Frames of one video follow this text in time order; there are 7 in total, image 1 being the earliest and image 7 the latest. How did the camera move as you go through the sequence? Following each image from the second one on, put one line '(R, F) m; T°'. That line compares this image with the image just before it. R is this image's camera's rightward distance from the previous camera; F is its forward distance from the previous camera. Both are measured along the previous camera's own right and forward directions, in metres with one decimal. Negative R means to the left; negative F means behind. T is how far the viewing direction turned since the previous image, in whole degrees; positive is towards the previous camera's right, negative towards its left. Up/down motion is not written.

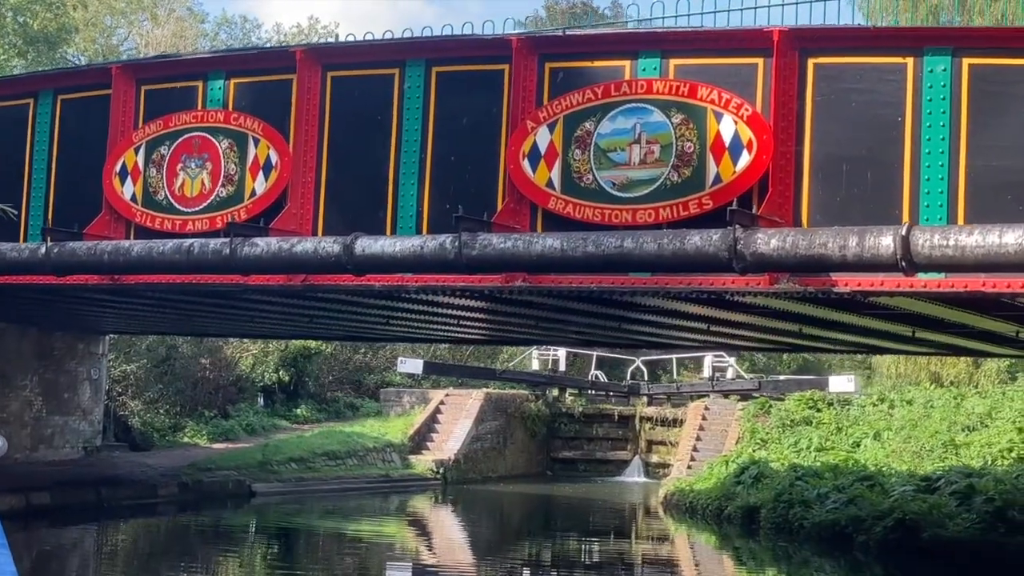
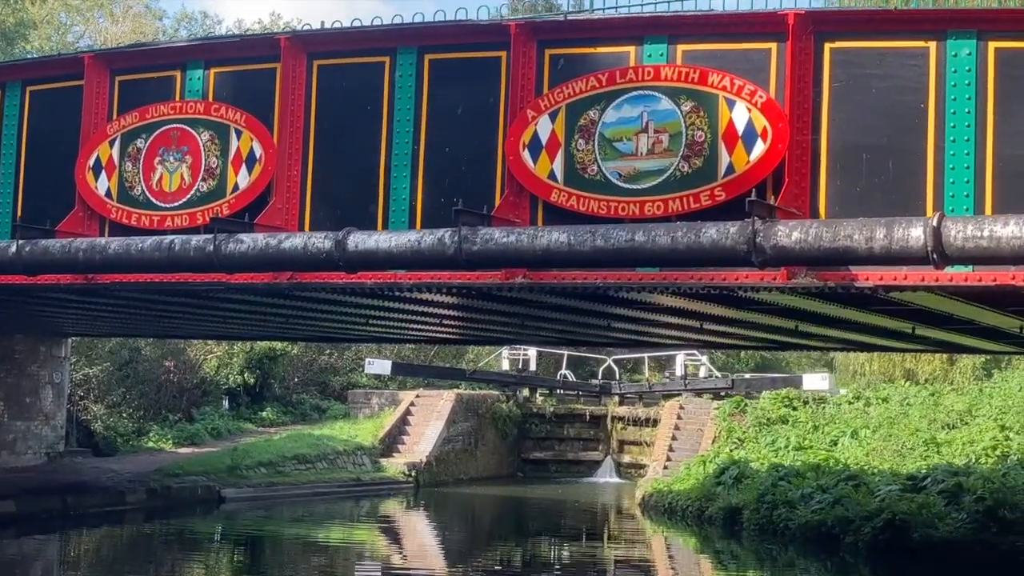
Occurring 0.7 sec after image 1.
(-0.4, +0.4) m; +2°
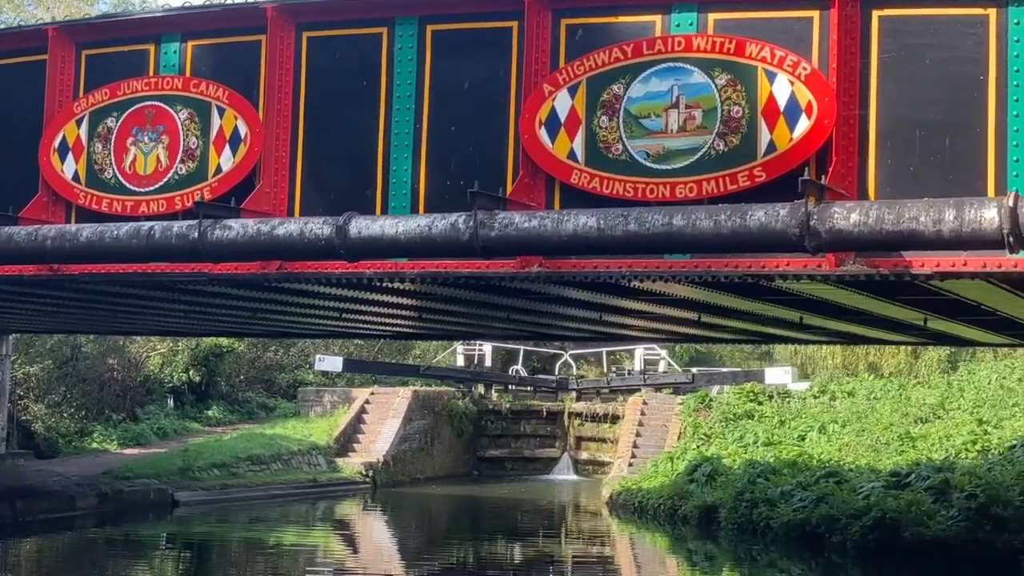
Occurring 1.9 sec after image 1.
(-0.7, +0.7) m; +4°
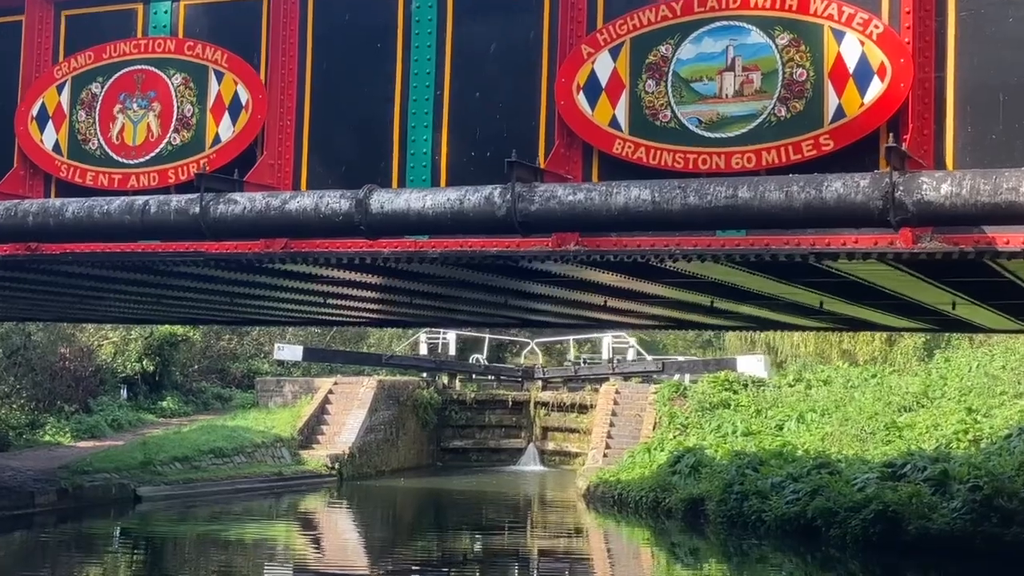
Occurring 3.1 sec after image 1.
(-0.7, +0.8) m; +3°
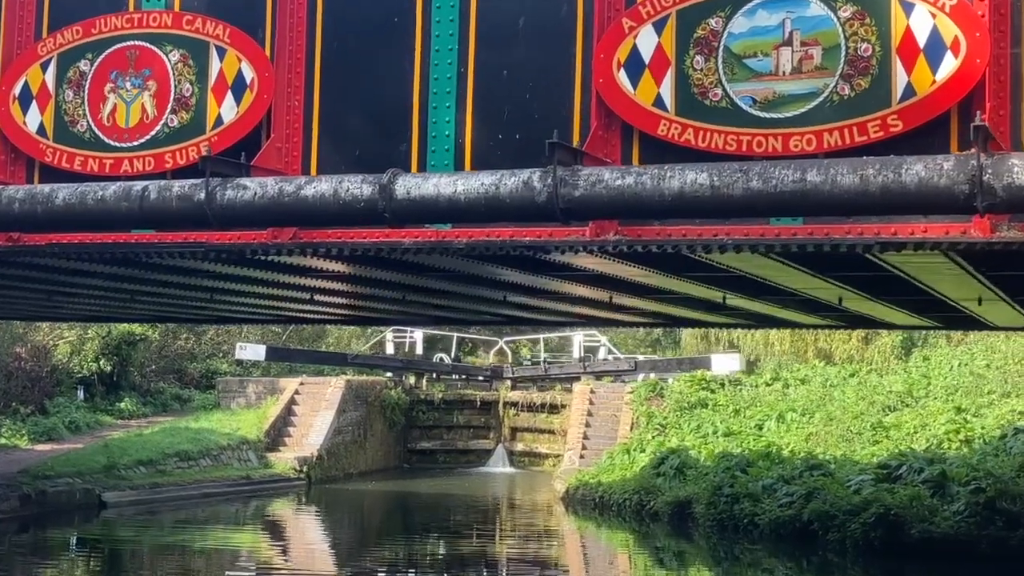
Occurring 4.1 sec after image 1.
(-0.6, +0.7) m; +3°
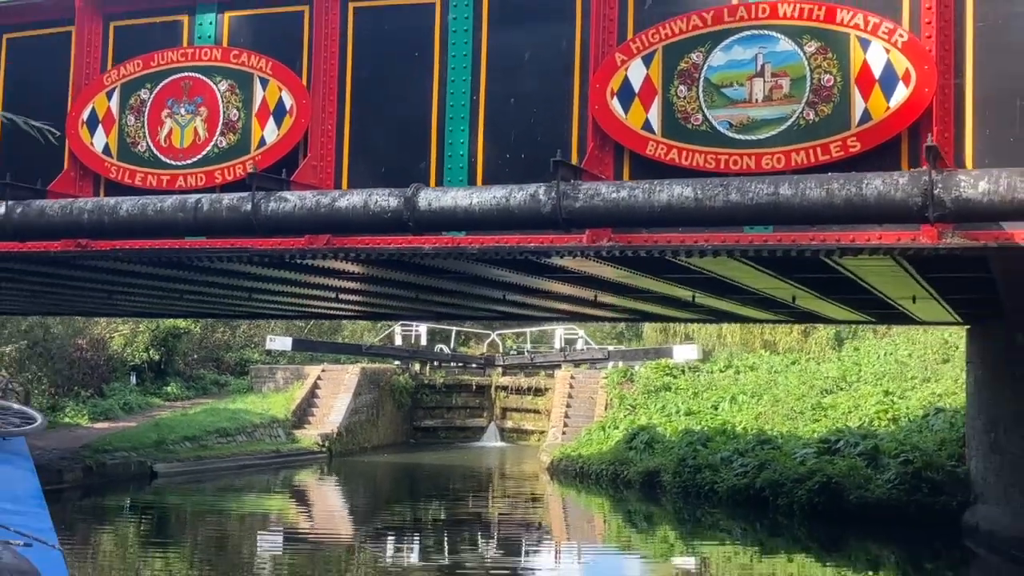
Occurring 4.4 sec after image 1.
(+0.1, -1.1) m; -1°
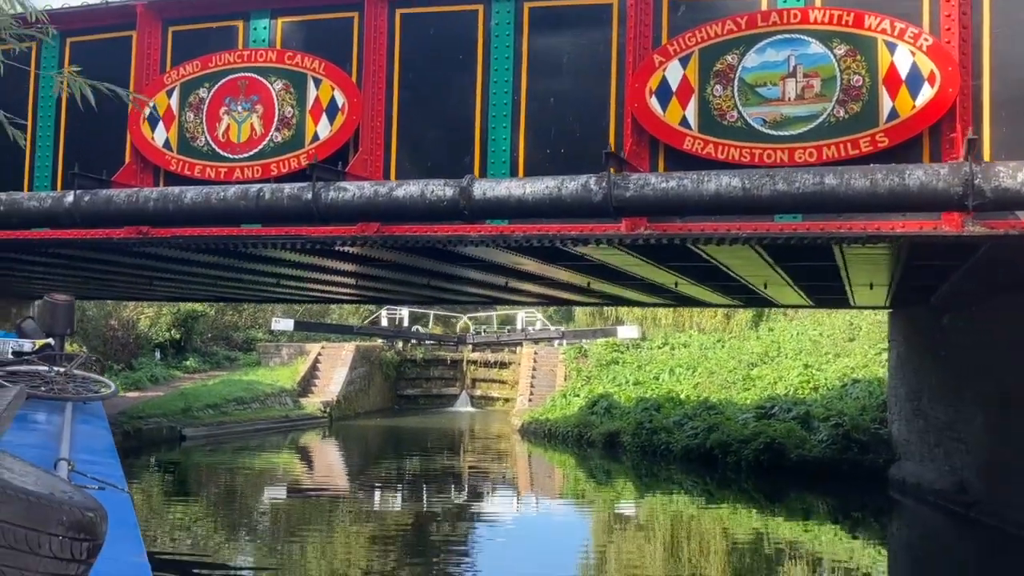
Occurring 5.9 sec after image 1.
(-0.7, -0.6) m; +2°
